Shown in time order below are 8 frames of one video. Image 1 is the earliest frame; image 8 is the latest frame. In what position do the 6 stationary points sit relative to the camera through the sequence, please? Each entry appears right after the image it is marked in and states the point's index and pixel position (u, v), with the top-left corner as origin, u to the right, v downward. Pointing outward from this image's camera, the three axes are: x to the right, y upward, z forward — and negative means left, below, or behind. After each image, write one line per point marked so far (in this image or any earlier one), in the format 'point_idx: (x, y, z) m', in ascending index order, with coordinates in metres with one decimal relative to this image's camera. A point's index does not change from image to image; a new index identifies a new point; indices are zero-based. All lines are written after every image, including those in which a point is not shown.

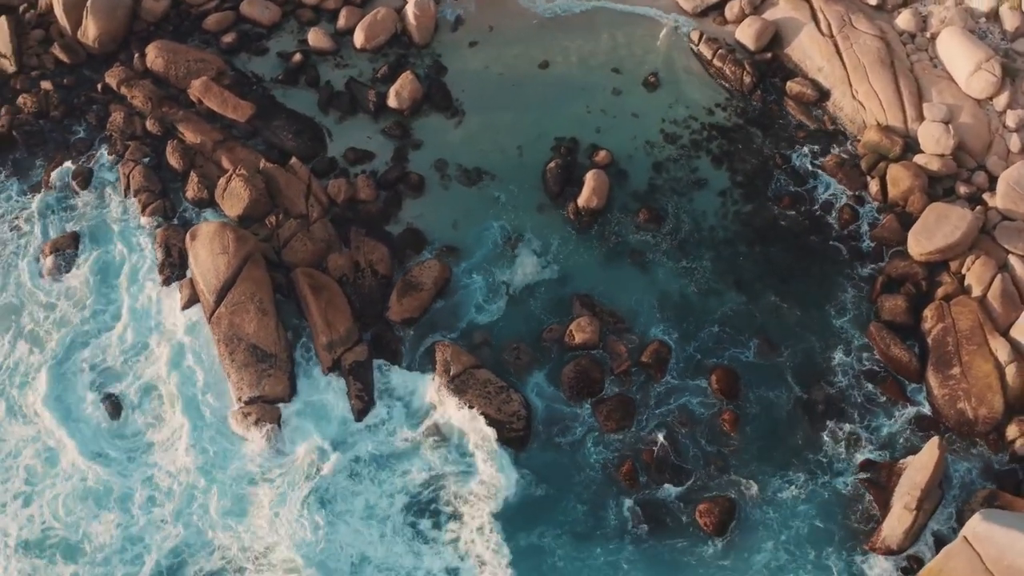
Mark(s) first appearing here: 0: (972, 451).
0: (+10.3, -3.6, +19.8) m
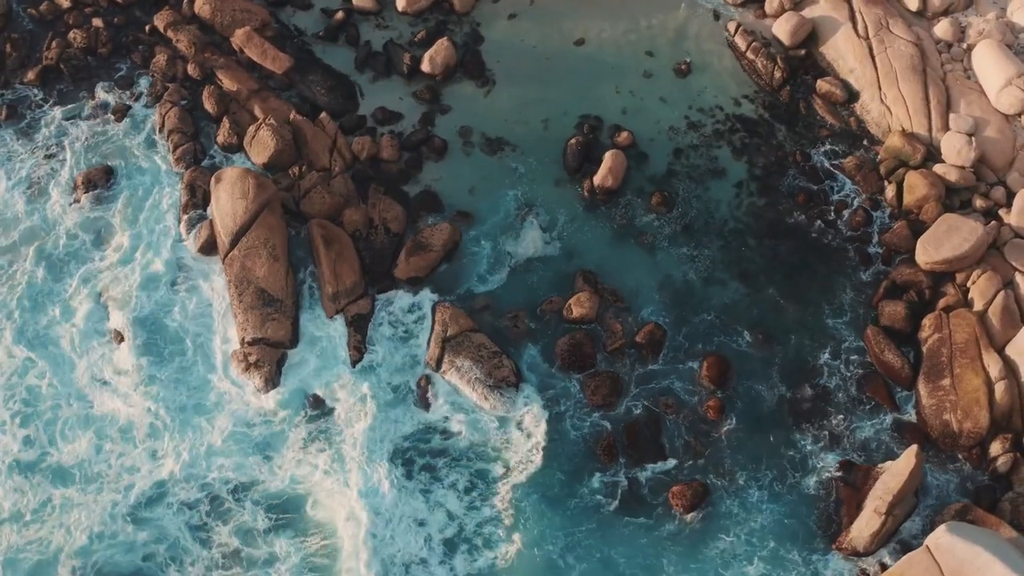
0: (+9.8, -3.9, +19.6) m
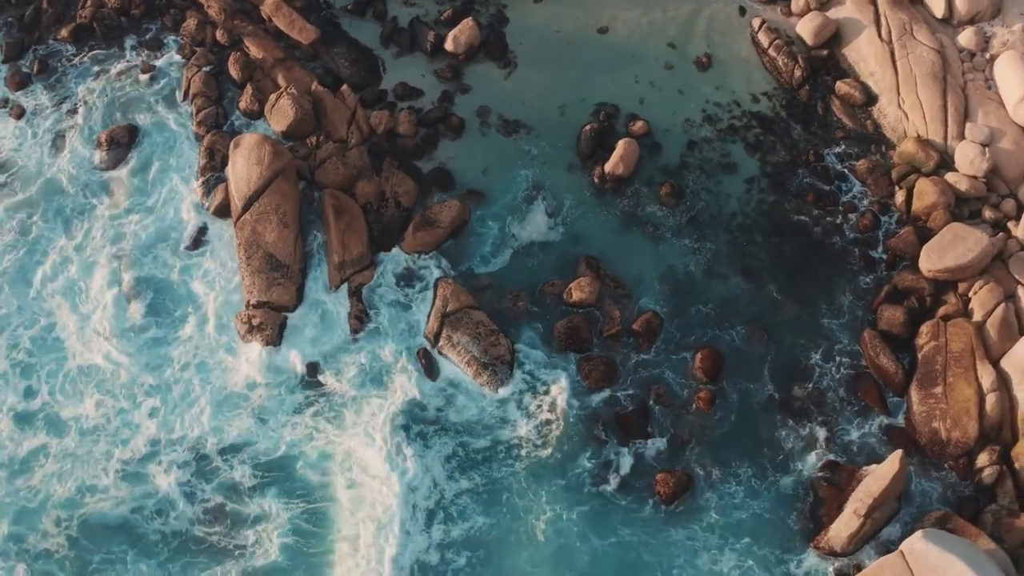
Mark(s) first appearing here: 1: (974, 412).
0: (+9.5, -4.1, +19.5) m
1: (+10.0, -2.7, +19.3) m
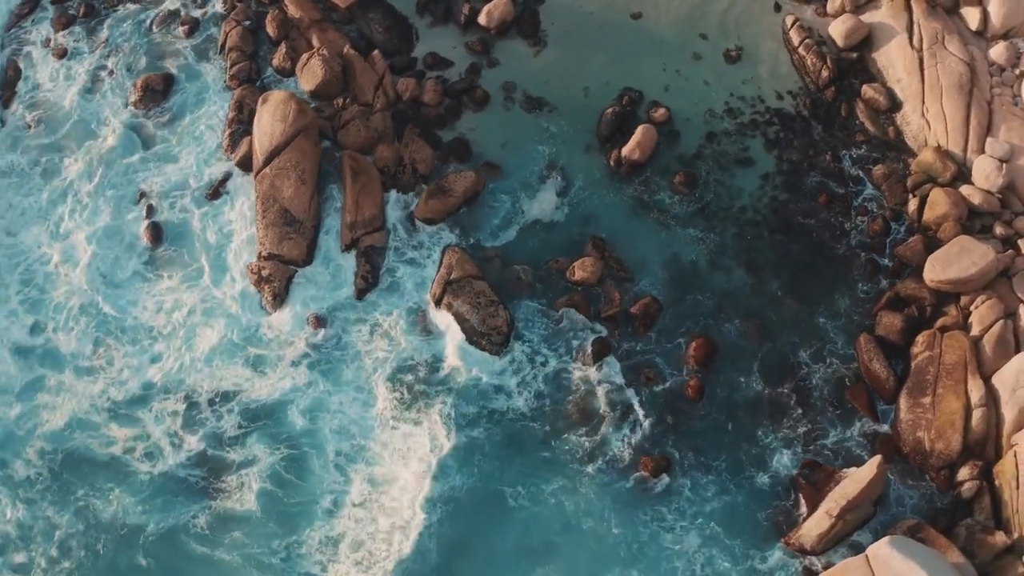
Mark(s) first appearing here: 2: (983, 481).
0: (+9.0, -4.3, +19.4) m
1: (+9.7, -3.0, +19.2) m
2: (+10.0, -4.1, +18.8) m
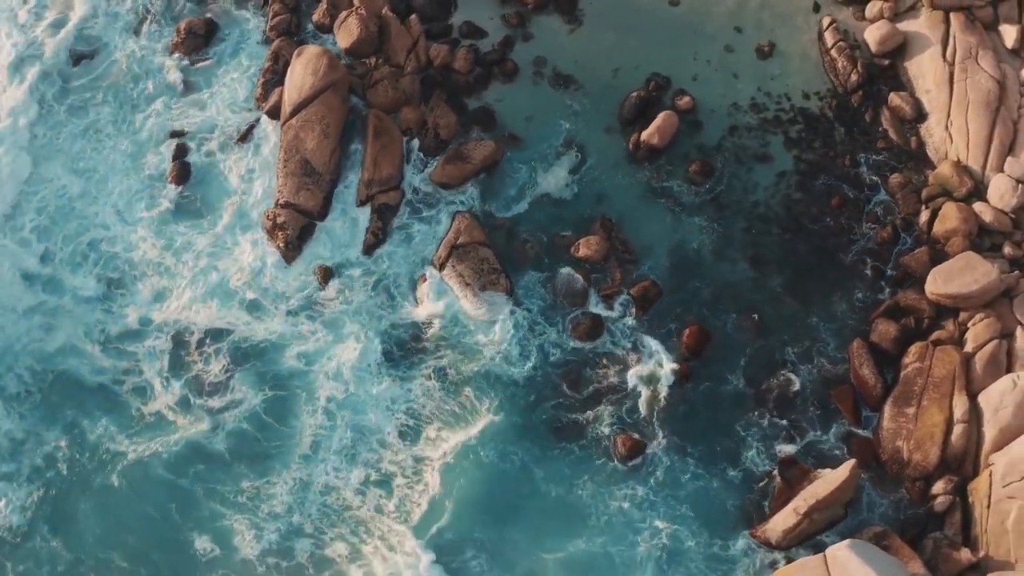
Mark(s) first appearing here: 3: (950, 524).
0: (+8.4, -4.5, +19.4) m
1: (+9.2, -3.3, +19.2) m
2: (+9.4, -4.4, +18.7) m
3: (+9.2, -5.0, +18.7) m
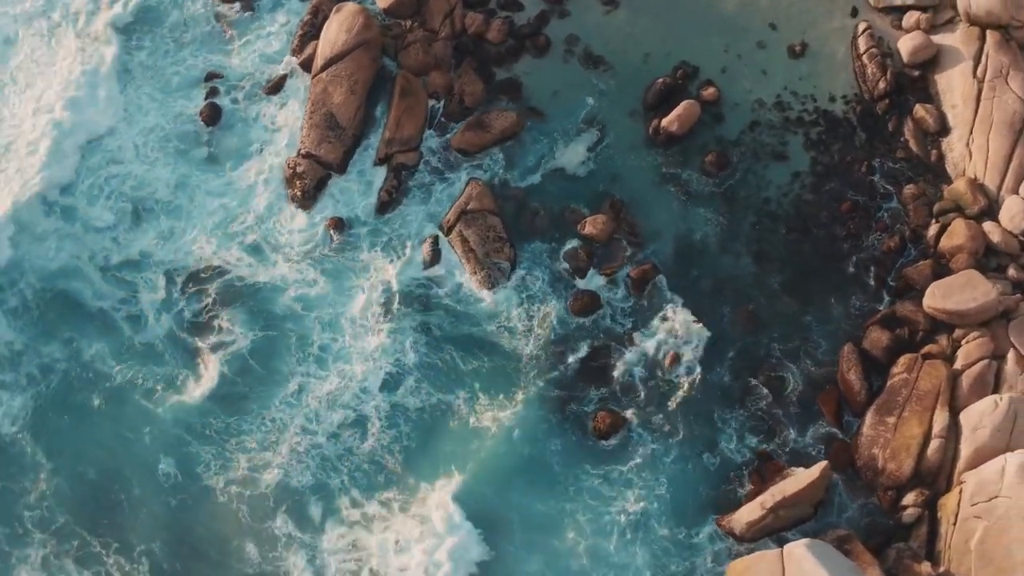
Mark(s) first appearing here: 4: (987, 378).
0: (+7.8, -4.6, +19.5) m
1: (+8.7, -3.5, +19.2) m
2: (+8.8, -4.7, +18.8) m
3: (+8.5, -5.2, +18.7) m
4: (+10.5, -2.0, +19.6) m
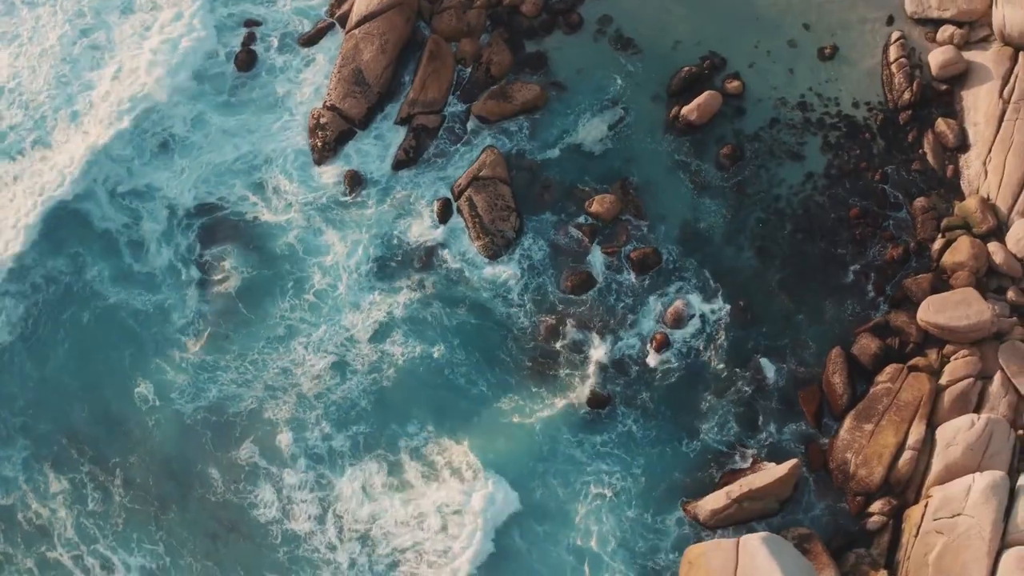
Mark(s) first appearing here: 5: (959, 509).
0: (+7.2, -4.7, +19.6) m
1: (+8.2, -3.7, +19.2) m
2: (+8.1, -4.9, +18.8) m
3: (+7.8, -5.4, +18.8) m
4: (+10.2, -2.4, +19.6) m
5: (+8.9, -4.4, +17.7) m
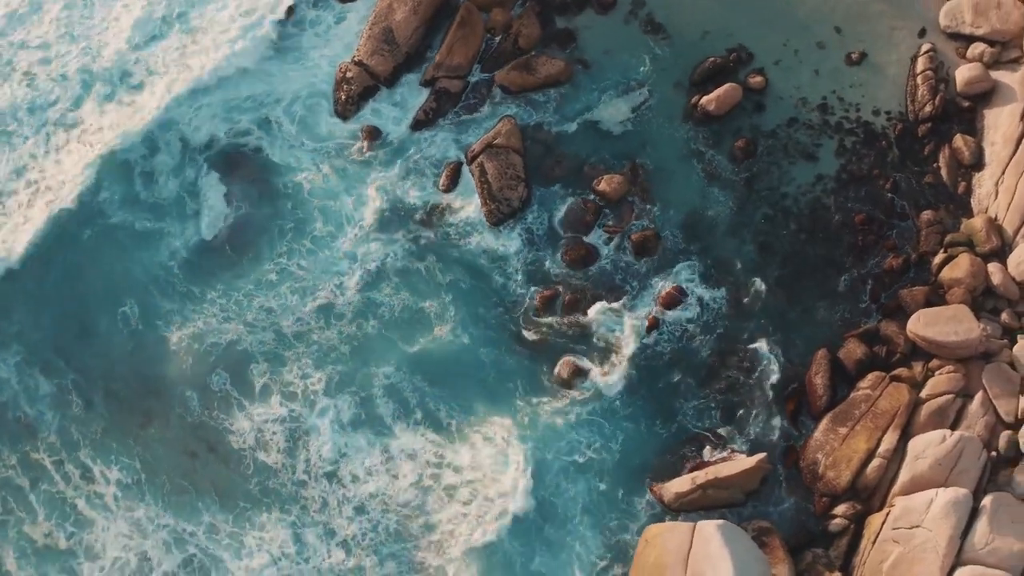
0: (+6.5, -4.7, +19.8) m
1: (+7.6, -3.9, +19.3) m
2: (+7.3, -5.0, +19.0) m
3: (+7.0, -5.5, +19.0) m
4: (+9.7, -2.7, +19.6) m
5: (+8.2, -4.6, +17.8) m
